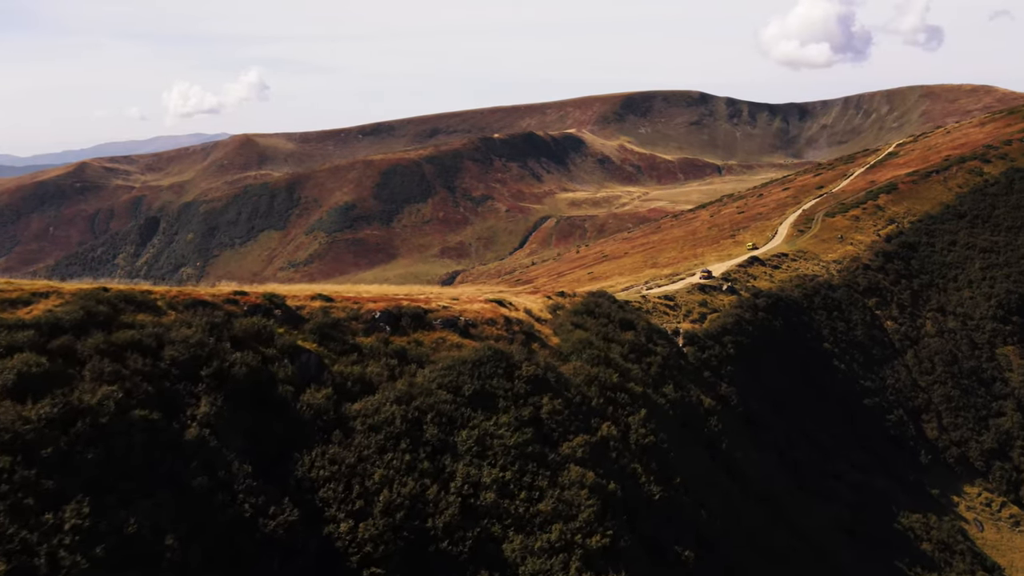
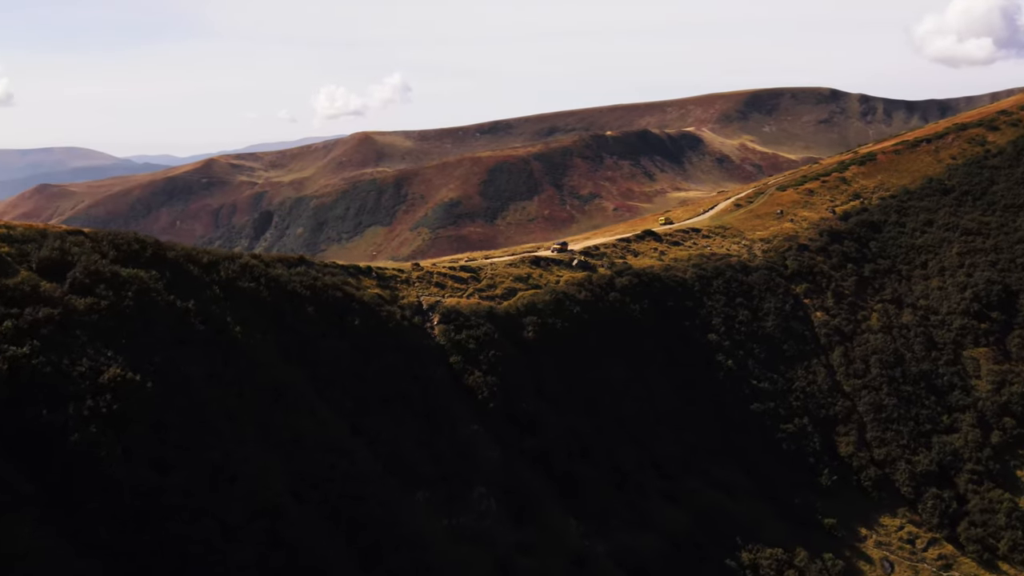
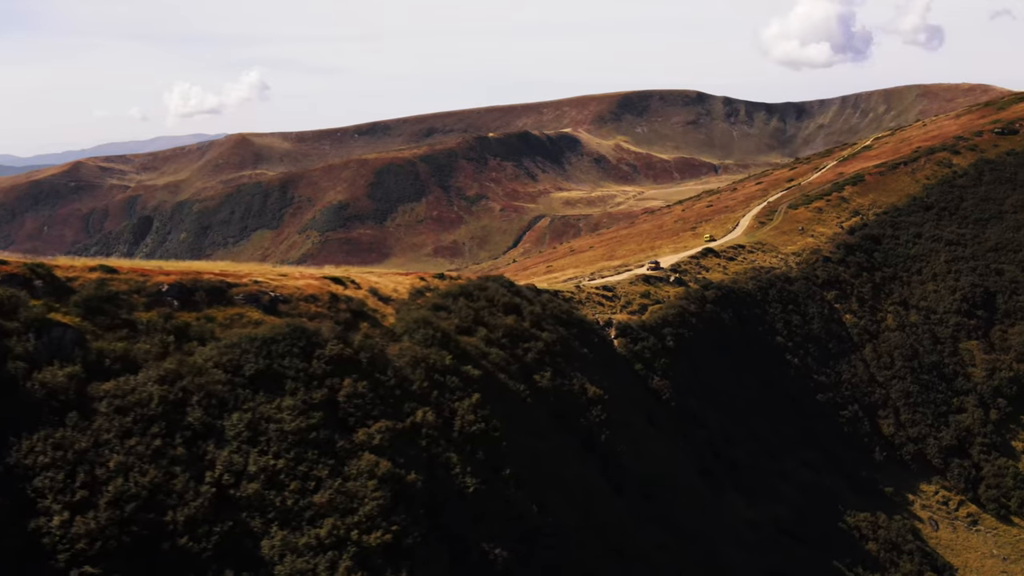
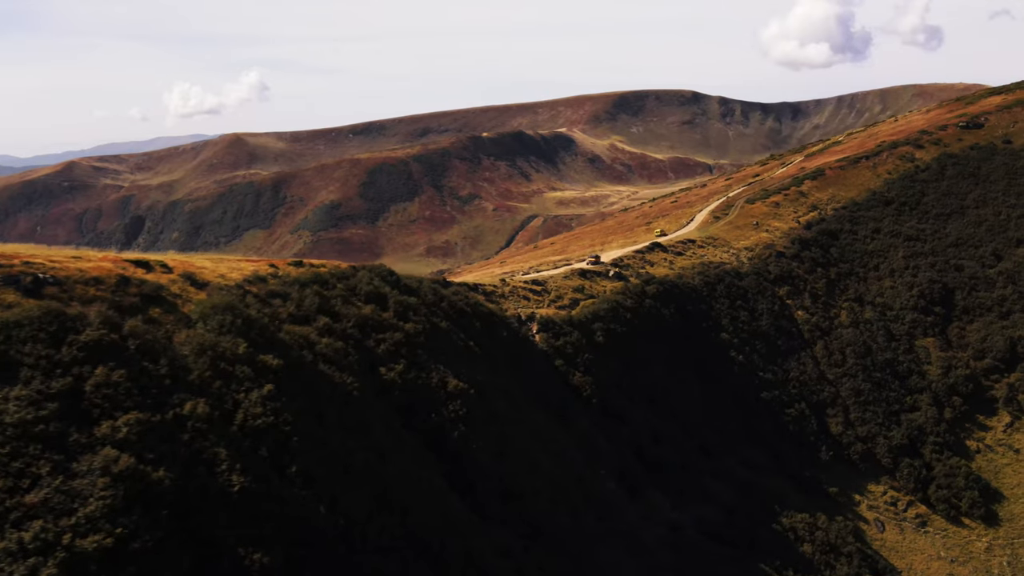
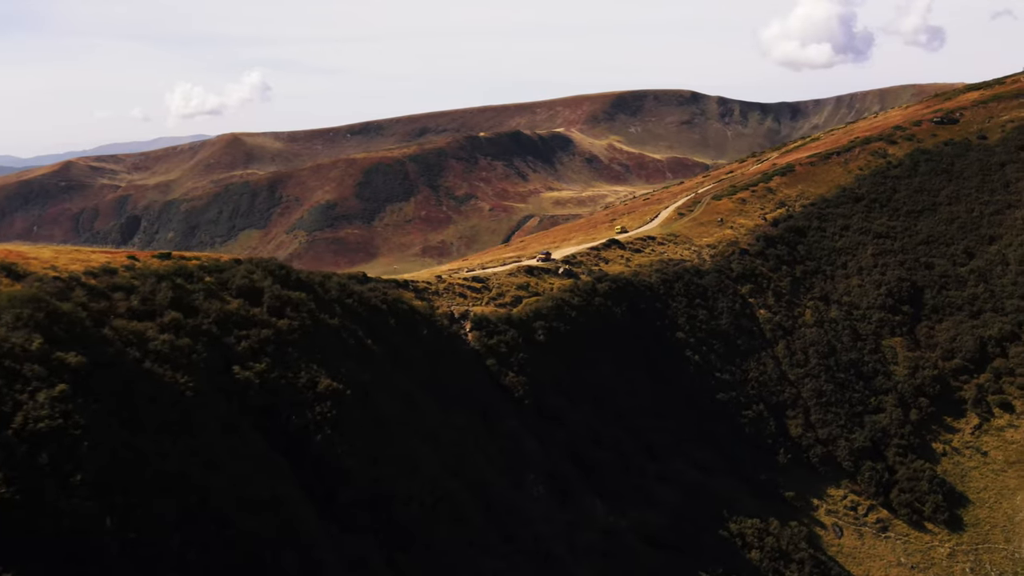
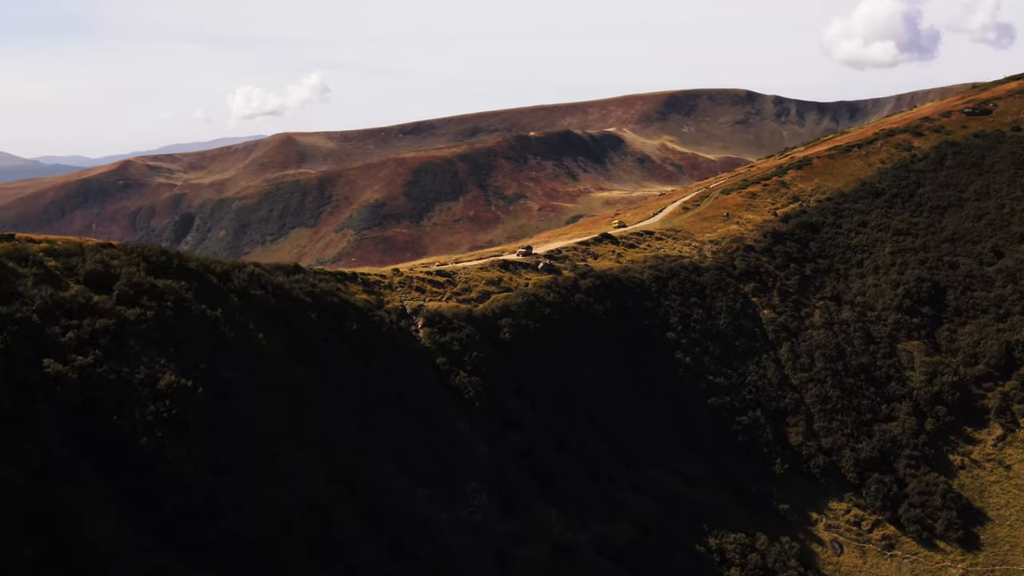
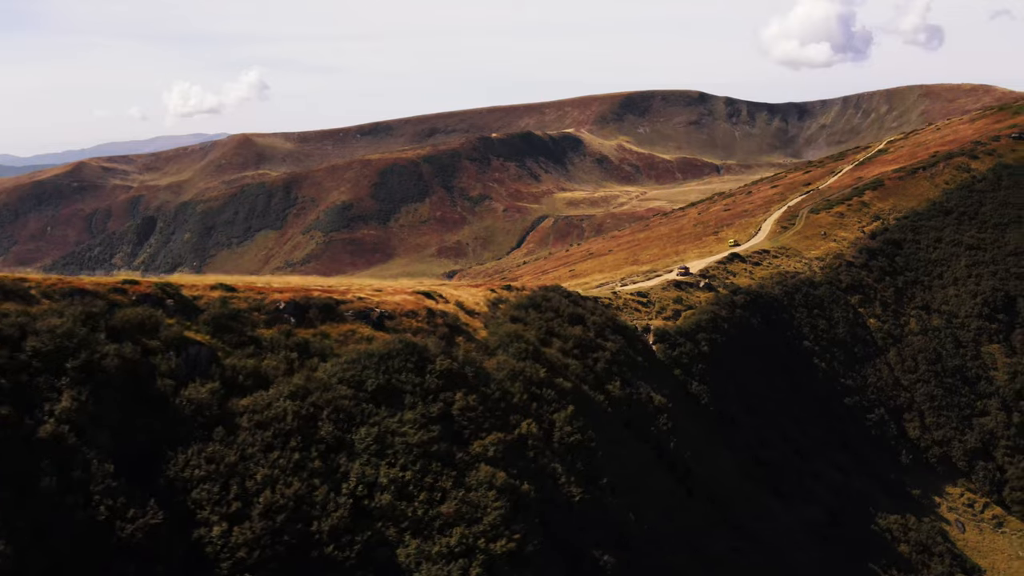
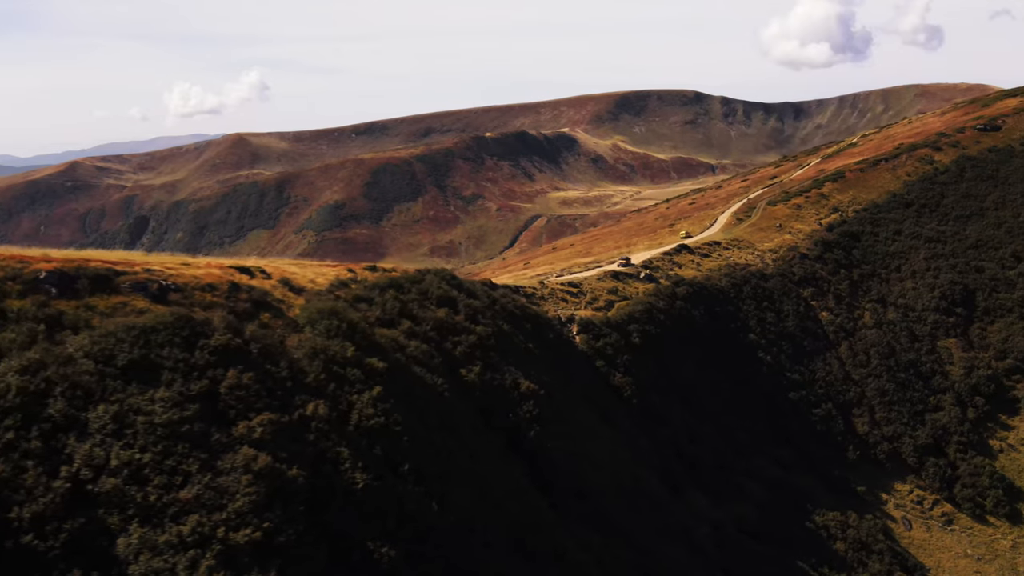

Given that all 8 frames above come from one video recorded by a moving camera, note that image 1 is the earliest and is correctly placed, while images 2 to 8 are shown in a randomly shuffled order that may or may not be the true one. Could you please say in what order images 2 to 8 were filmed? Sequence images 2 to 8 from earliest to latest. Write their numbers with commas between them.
7, 3, 8, 4, 5, 6, 2
